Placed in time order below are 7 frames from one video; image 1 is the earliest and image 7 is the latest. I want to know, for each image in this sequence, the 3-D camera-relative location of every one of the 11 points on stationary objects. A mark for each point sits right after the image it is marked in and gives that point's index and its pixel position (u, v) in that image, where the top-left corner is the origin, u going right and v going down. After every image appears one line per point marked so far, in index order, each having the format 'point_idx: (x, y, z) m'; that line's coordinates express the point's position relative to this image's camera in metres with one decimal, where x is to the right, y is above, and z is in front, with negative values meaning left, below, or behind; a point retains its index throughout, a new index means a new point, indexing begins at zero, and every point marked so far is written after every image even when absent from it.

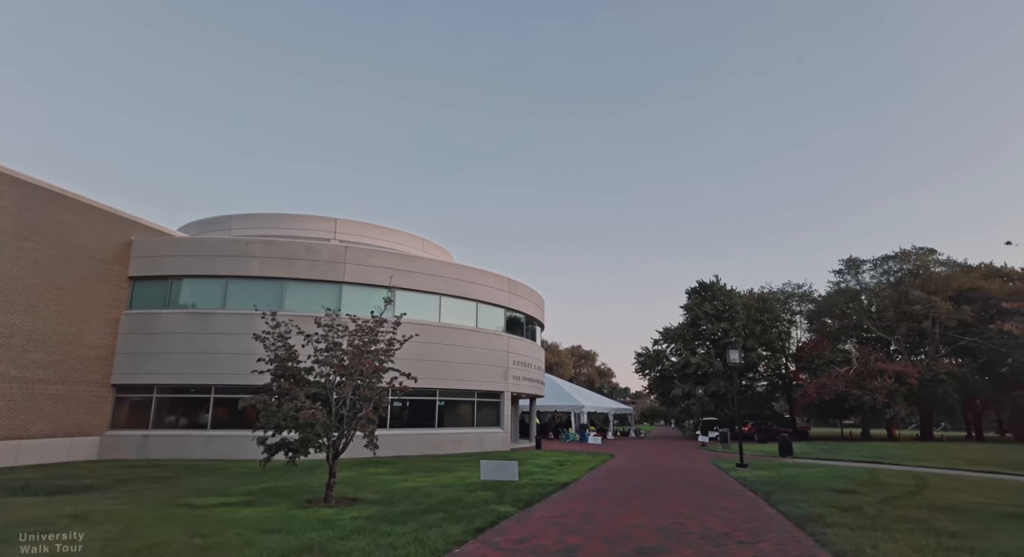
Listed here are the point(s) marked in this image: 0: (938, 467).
0: (+12.0, -5.3, +15.9) m
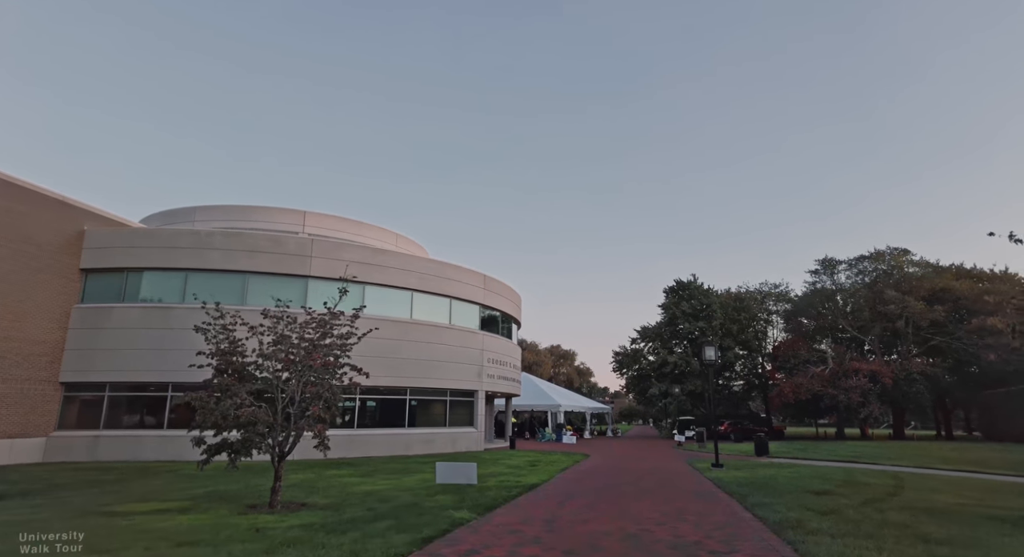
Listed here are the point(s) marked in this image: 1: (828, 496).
0: (+11.2, -5.3, +15.7) m
1: (+5.0, -3.4, +8.9) m
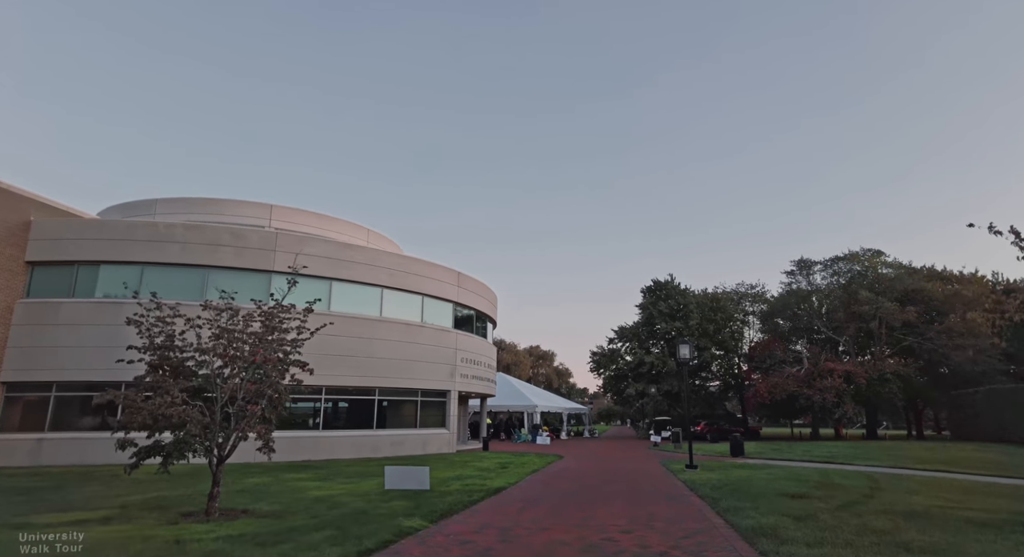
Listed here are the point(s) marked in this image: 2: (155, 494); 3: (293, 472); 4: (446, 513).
0: (+10.3, -5.2, +15.5) m
1: (+4.4, -3.3, +8.5) m
2: (-6.2, -3.8, +9.9) m
3: (-5.7, -5.0, +14.7) m
4: (-0.9, -3.4, +8.1) m
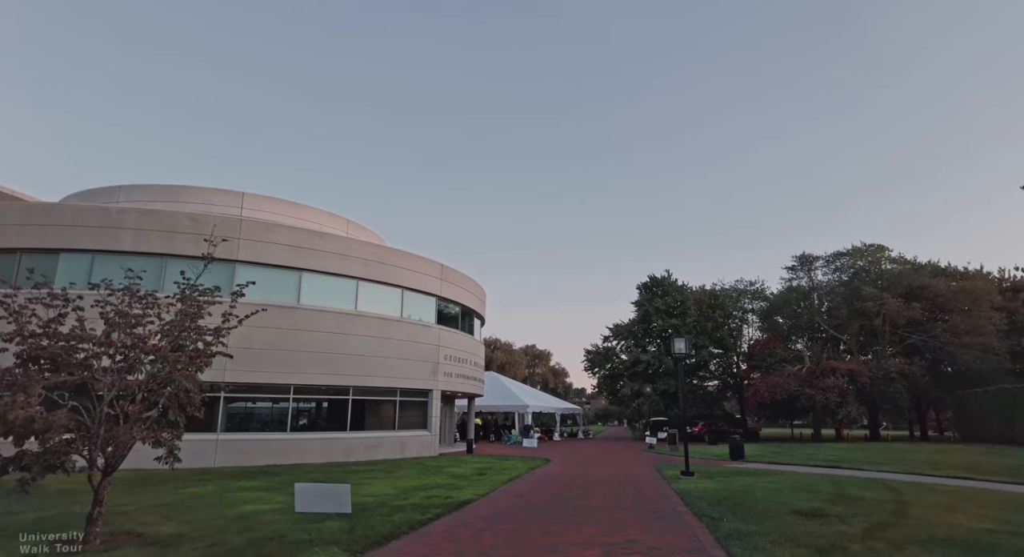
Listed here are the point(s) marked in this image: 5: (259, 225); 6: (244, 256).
0: (+9.7, -4.9, +14.1) m
1: (+3.8, -3.0, +7.0) m
2: (-6.8, -3.4, +8.4) m
3: (-6.3, -4.7, +13.2) m
4: (-1.5, -3.0, +6.6) m
5: (-8.9, +1.9, +19.8) m
6: (-9.2, +0.8, +19.5) m
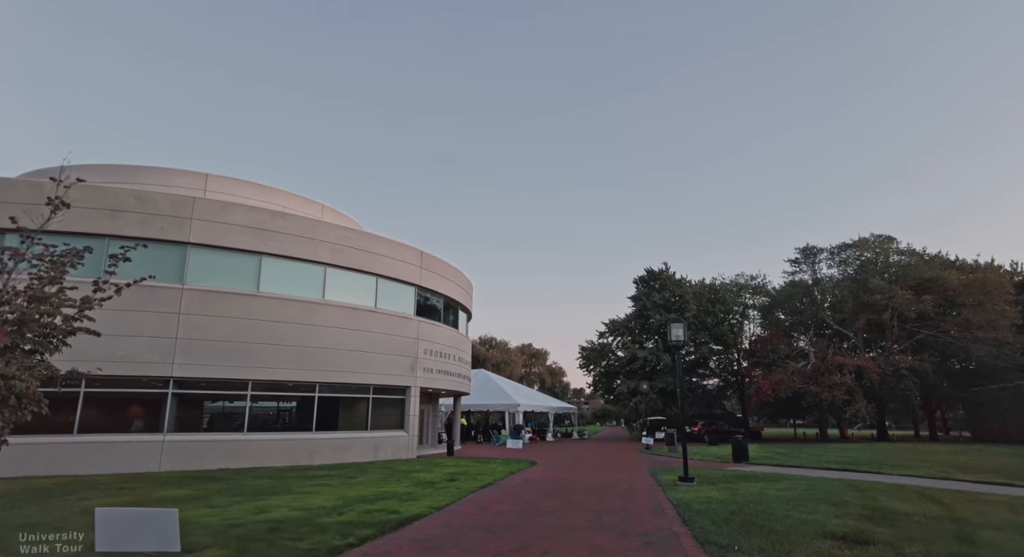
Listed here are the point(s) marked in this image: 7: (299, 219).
0: (+9.2, -4.4, +12.2) m
1: (+3.2, -2.5, +5.2) m
2: (-7.4, -2.9, +6.5) m
3: (-6.9, -4.2, +11.4) m
4: (-2.1, -2.5, +4.8) m
5: (-9.5, +2.3, +18.0) m
6: (-9.8, +1.3, +17.6) m
7: (-7.3, +2.1, +19.5) m
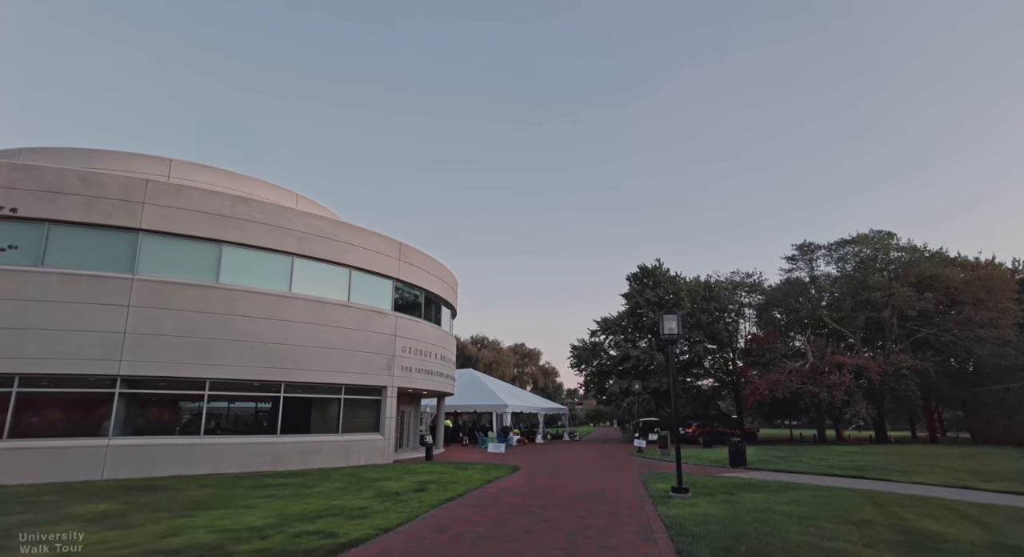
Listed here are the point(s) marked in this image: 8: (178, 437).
0: (+8.6, -4.1, +11.0) m
1: (+2.8, -2.2, +3.9) m
2: (-7.8, -2.6, +5.1) m
3: (-7.4, -3.9, +10.0) m
4: (-2.5, -2.2, +3.4) m
5: (-10.0, +2.6, +16.5) m
6: (-10.4, +1.5, +16.2) m
7: (-7.9, +2.3, +18.1) m
8: (-9.5, -4.5, +16.2) m
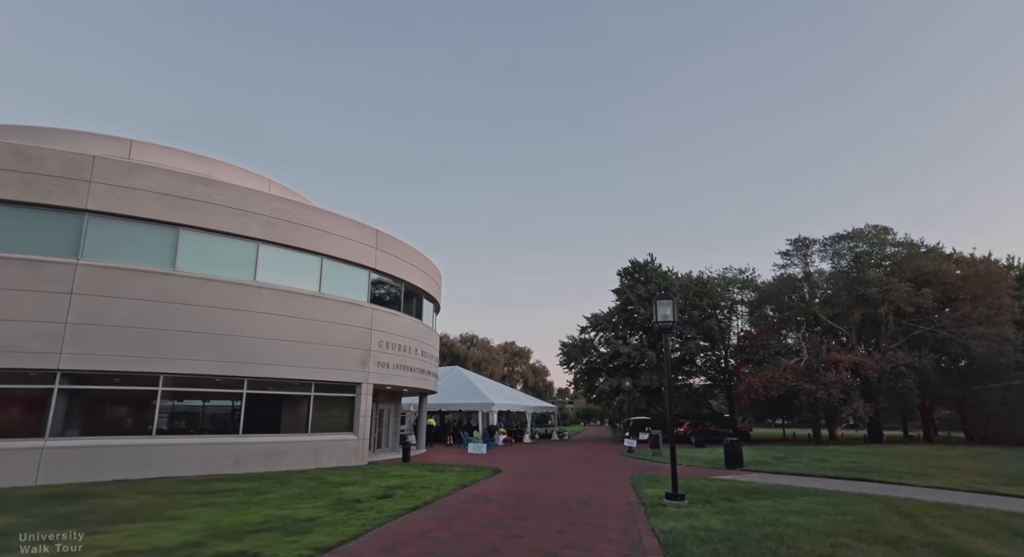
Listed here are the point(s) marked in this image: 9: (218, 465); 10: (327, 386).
0: (+8.2, -3.8, +9.9) m
1: (+2.5, -1.9, +2.7) m
2: (-8.2, -2.3, +3.8) m
3: (-7.8, -3.6, +8.6) m
4: (-2.8, -1.9, +2.2) m
5: (-10.5, +3.0, +15.2) m
6: (-10.9, +1.9, +14.8) m
7: (-8.4, +2.7, +16.7) m
8: (-10.0, -4.2, +14.8) m
9: (-8.2, -5.3, +16.0) m
10: (-6.1, -3.5, +18.8) m
